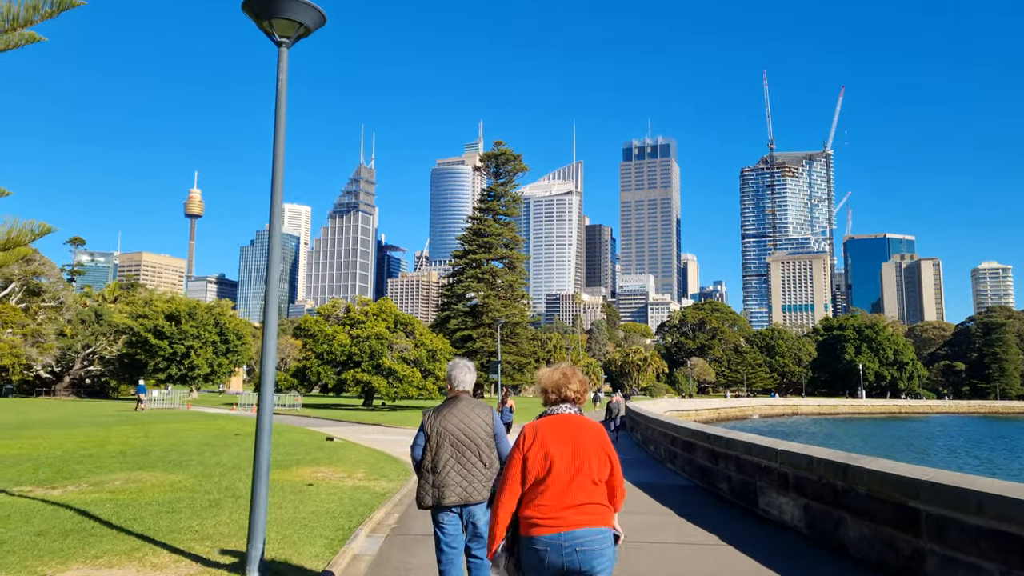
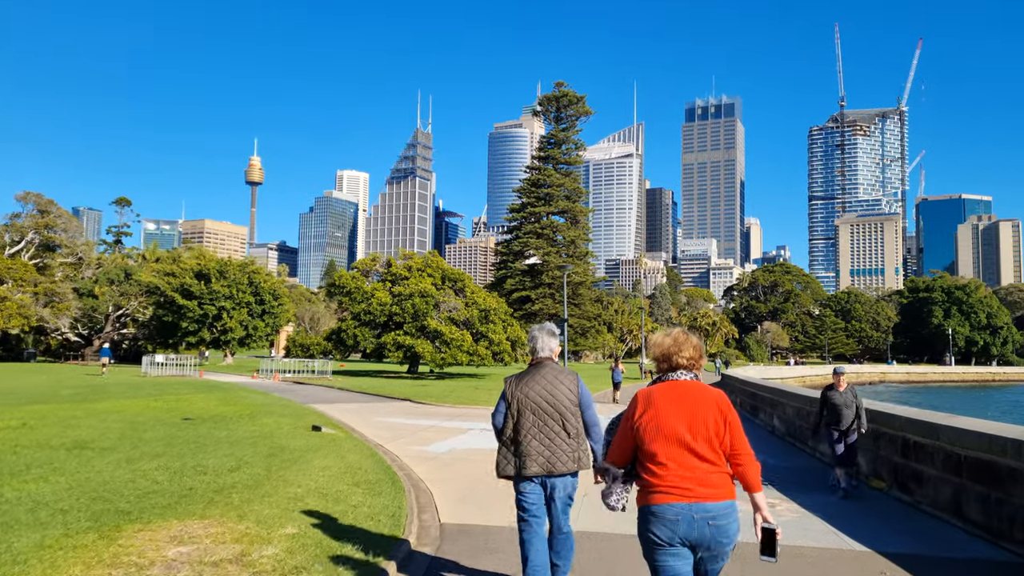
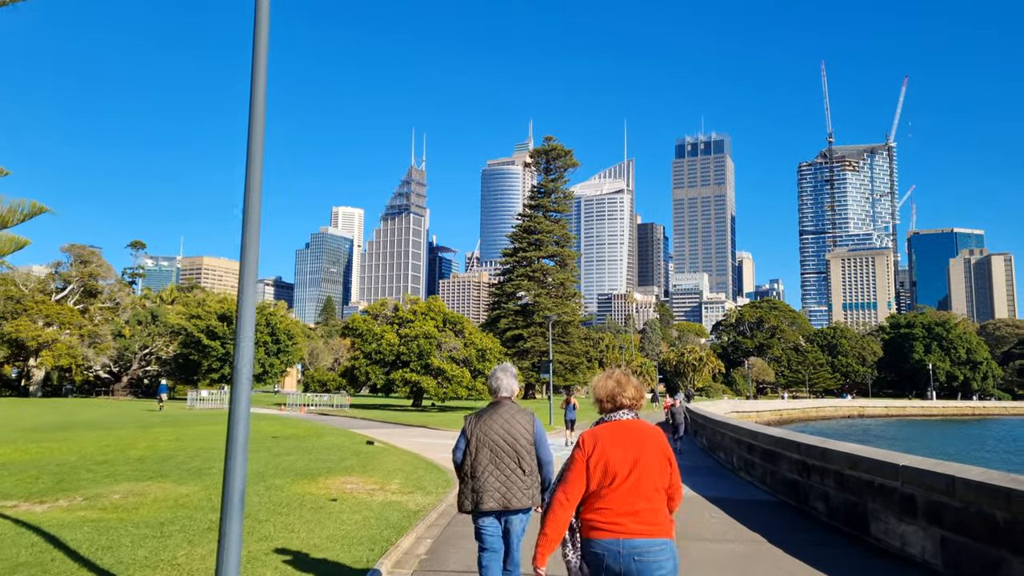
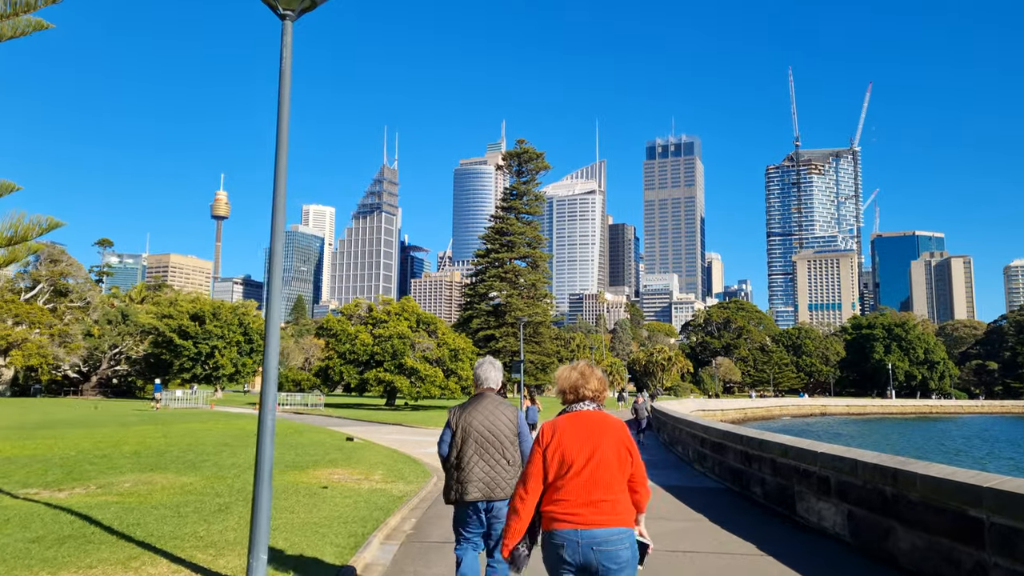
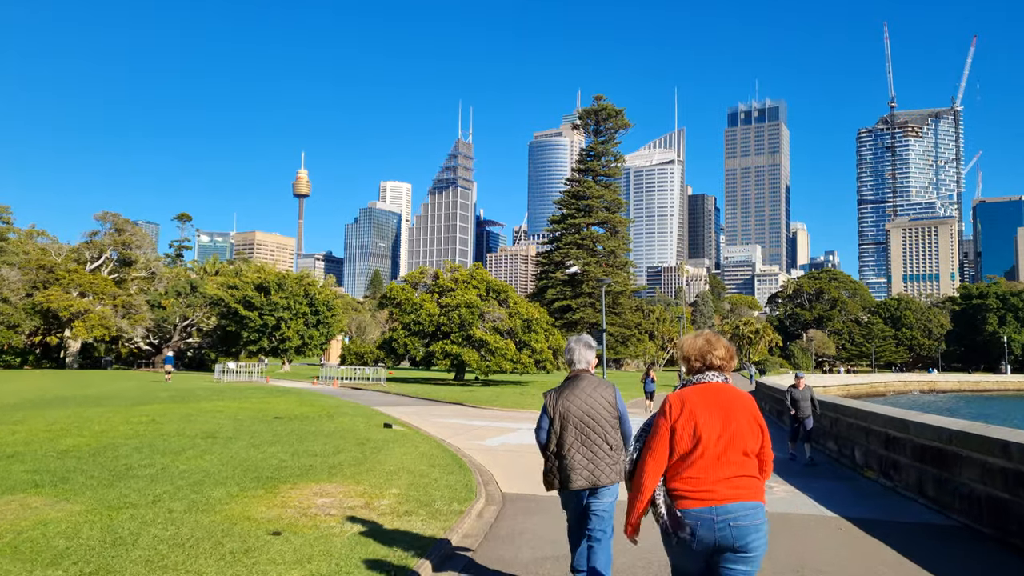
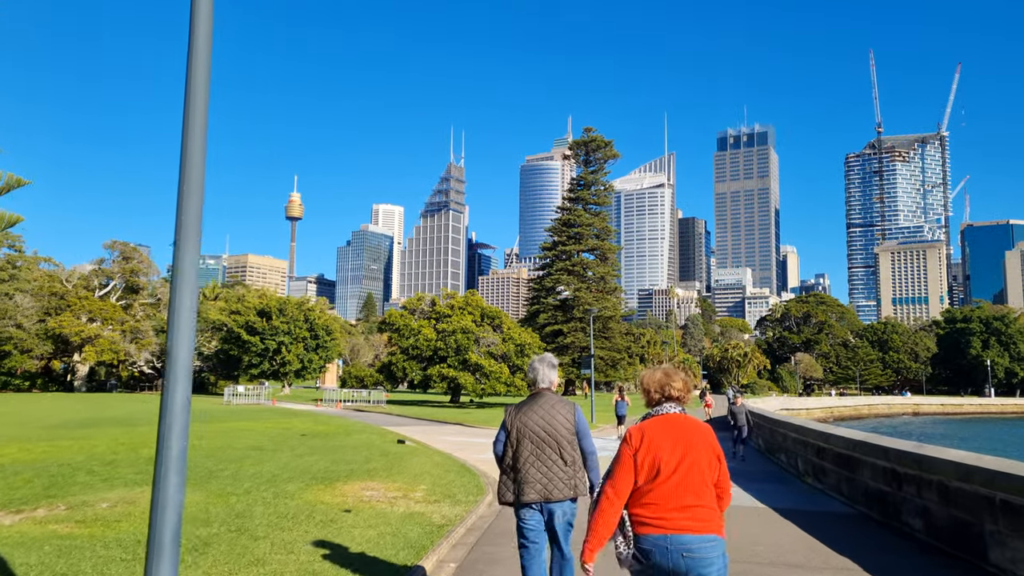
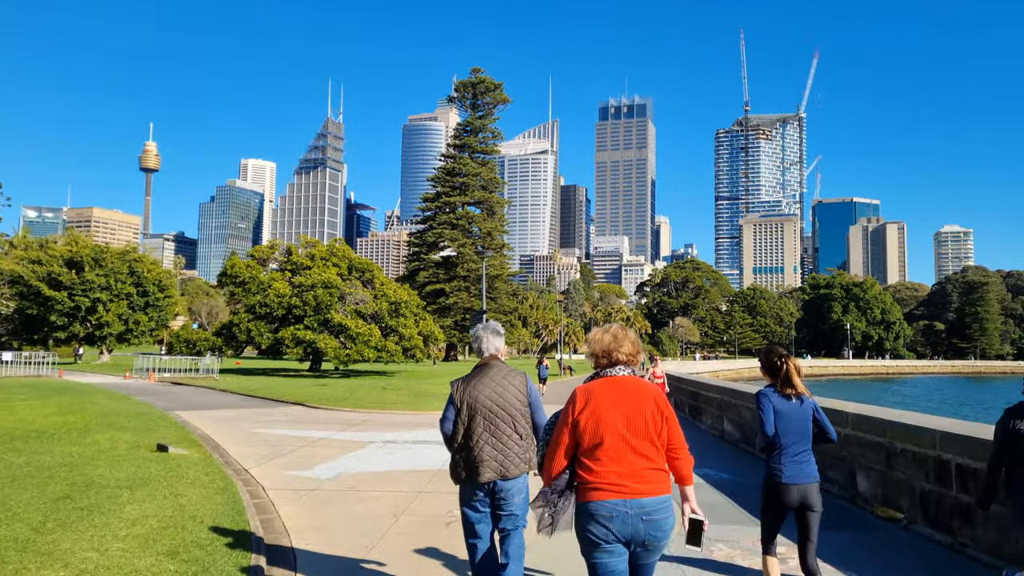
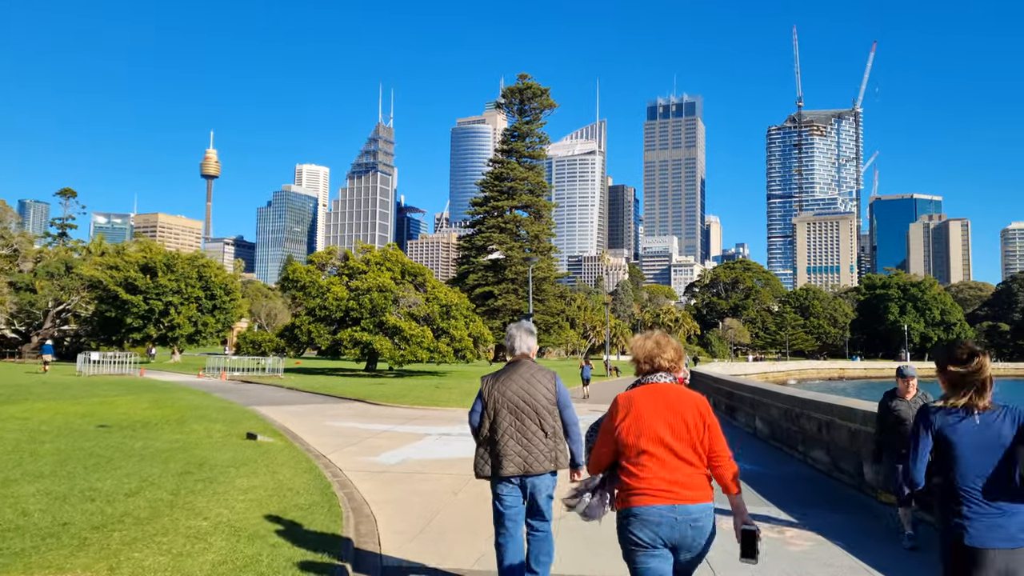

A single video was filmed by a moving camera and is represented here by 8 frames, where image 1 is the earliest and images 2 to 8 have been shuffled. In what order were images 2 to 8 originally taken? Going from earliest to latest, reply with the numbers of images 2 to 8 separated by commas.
4, 3, 6, 5, 2, 8, 7
